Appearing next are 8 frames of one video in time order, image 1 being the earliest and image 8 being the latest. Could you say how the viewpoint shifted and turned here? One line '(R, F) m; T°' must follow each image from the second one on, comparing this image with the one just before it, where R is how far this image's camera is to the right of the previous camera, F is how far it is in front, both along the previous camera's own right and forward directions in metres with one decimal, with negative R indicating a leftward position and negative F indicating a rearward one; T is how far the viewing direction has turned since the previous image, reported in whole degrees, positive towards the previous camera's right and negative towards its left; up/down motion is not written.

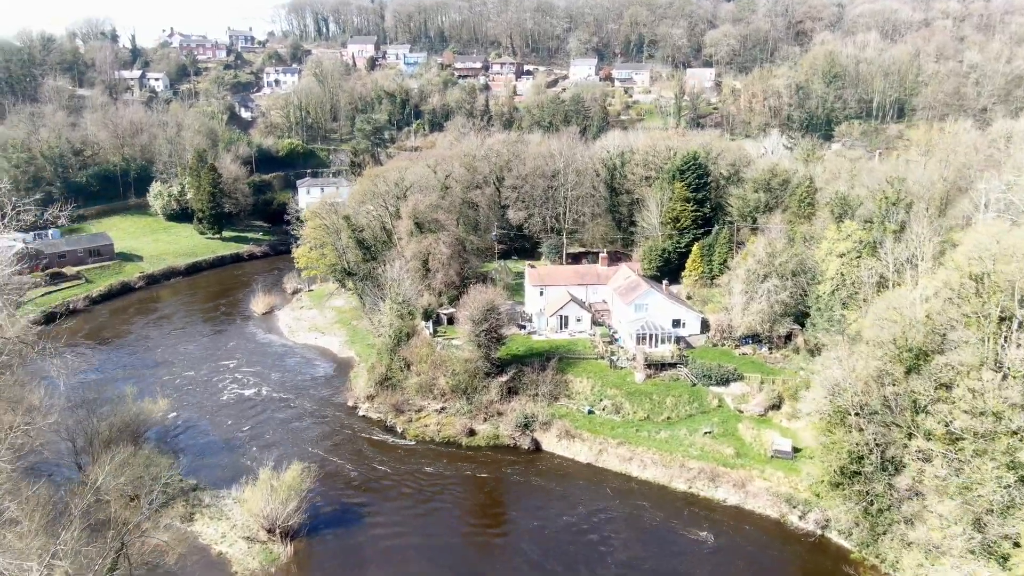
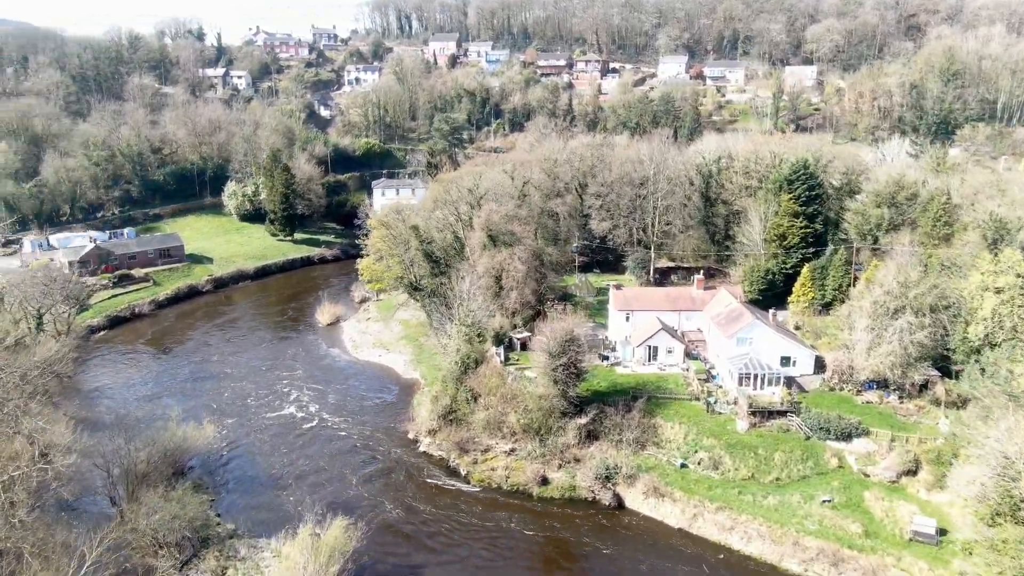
(-0.2, +4.2) m; -6°
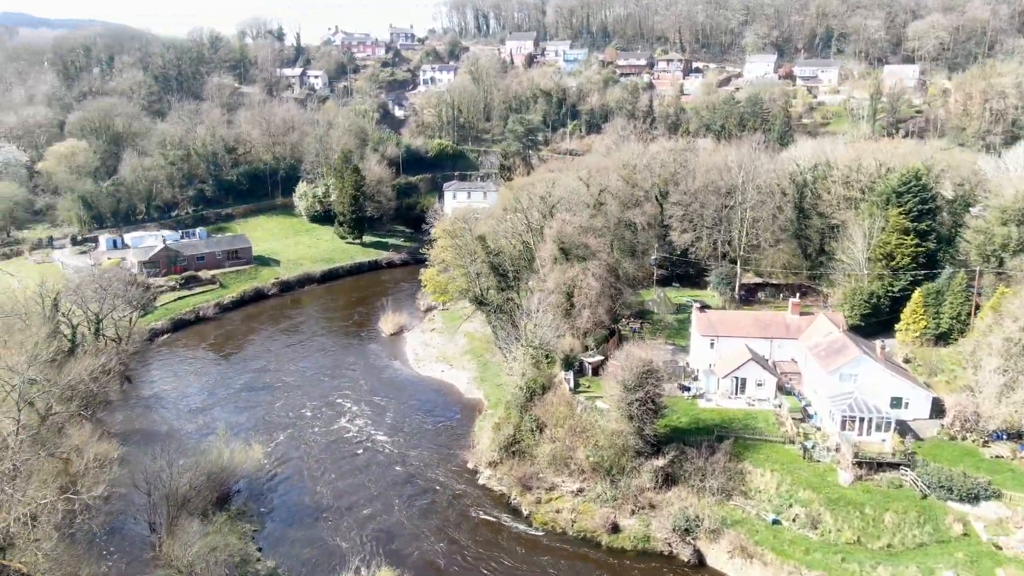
(0.0, +2.8) m; -5°
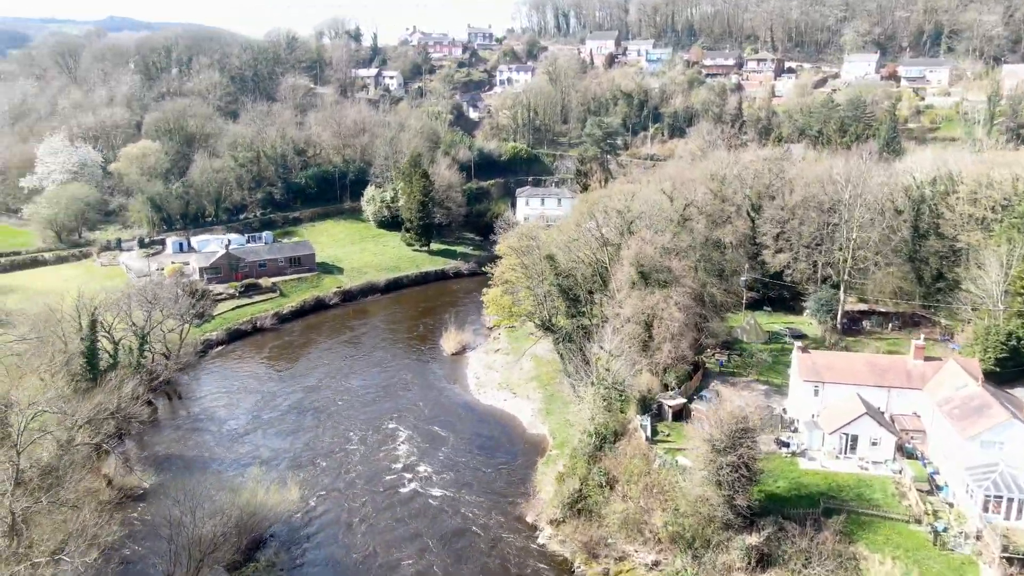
(+0.1, +3.8) m; -5°
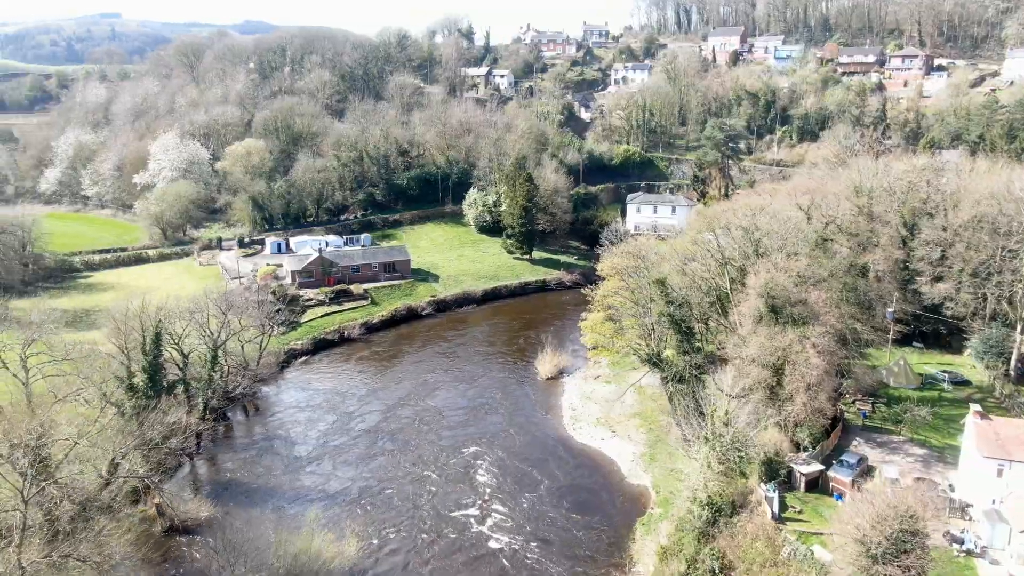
(+0.2, +4.3) m; -8°
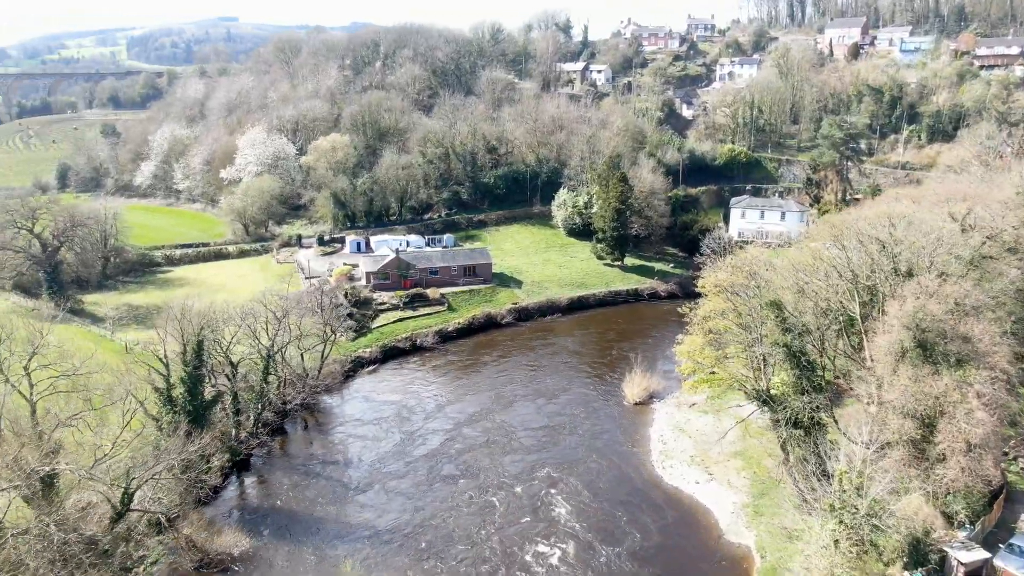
(+0.3, +4.1) m; -7°
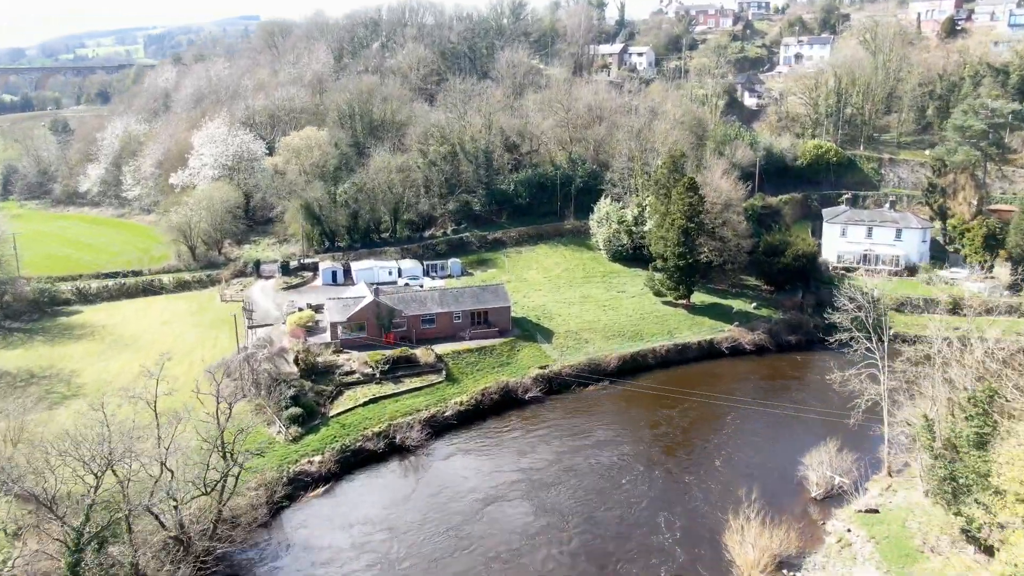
(-0.2, +14.8) m; -2°
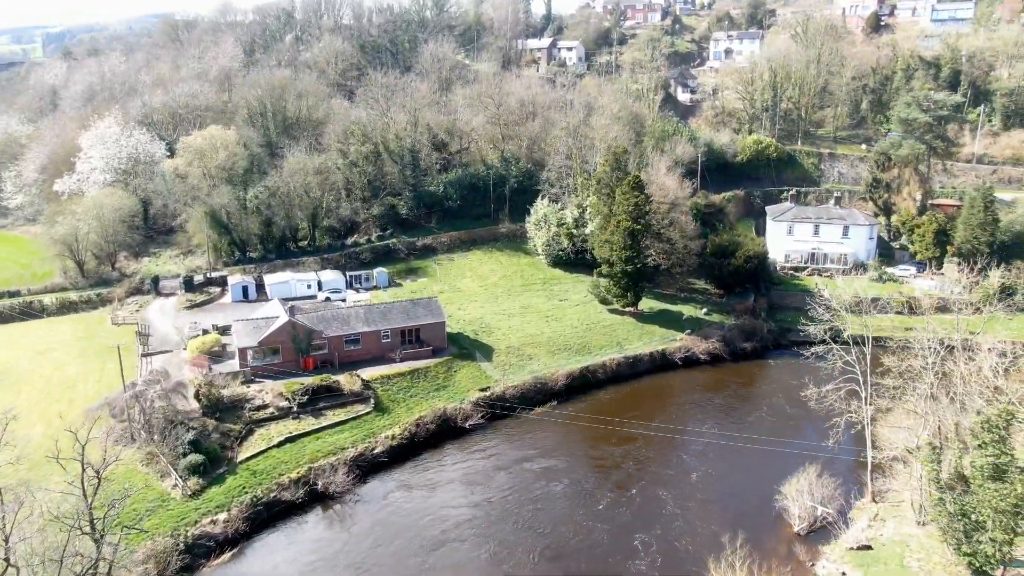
(-0.3, +3.6) m; +5°
